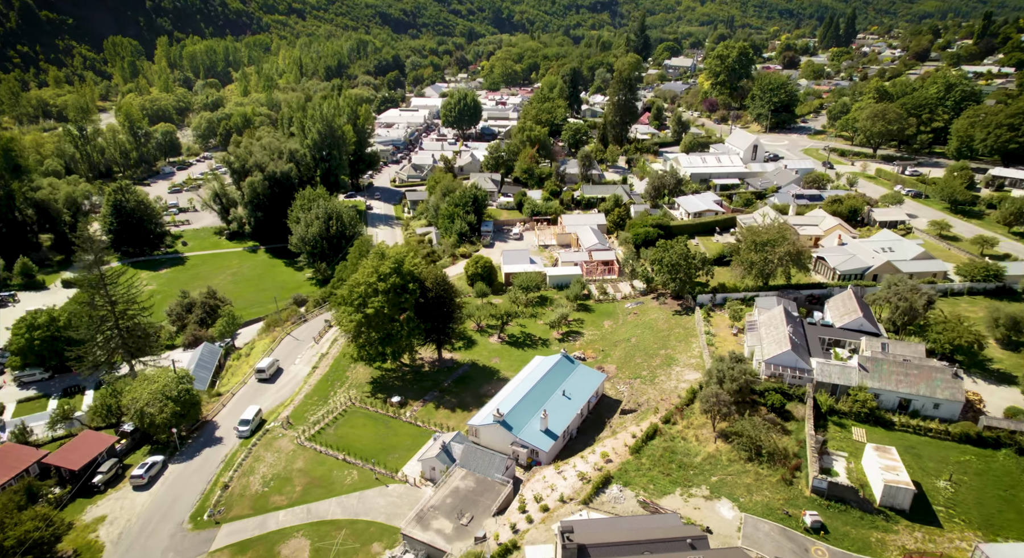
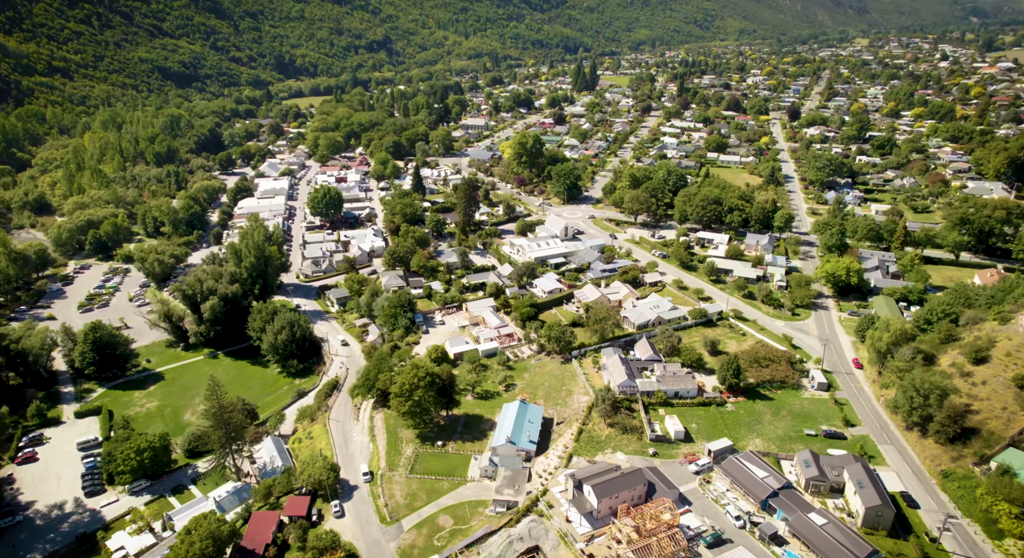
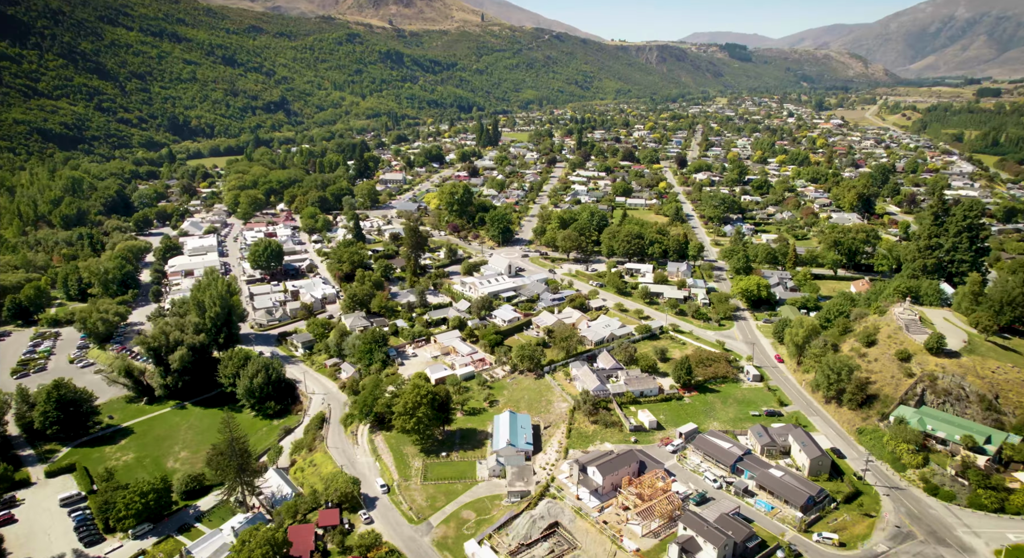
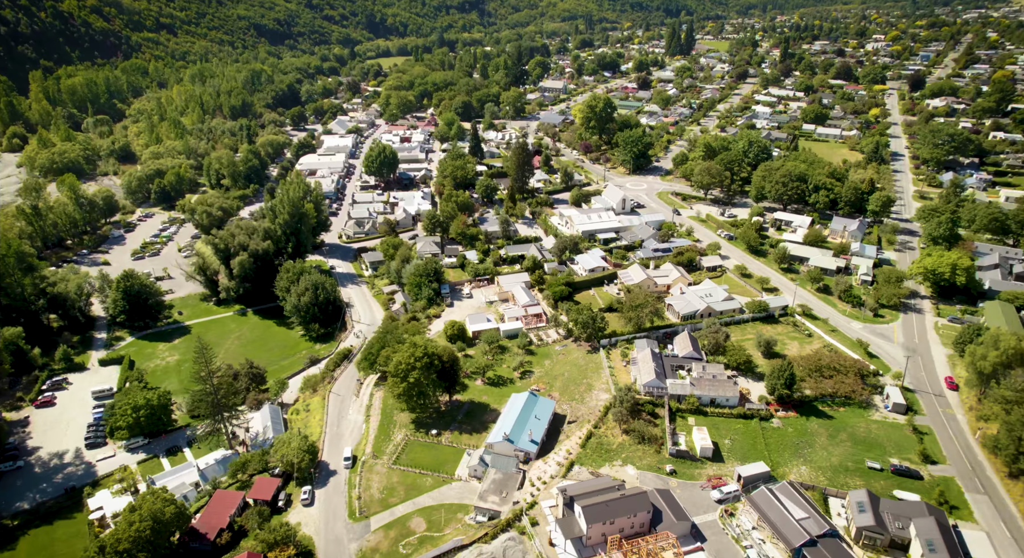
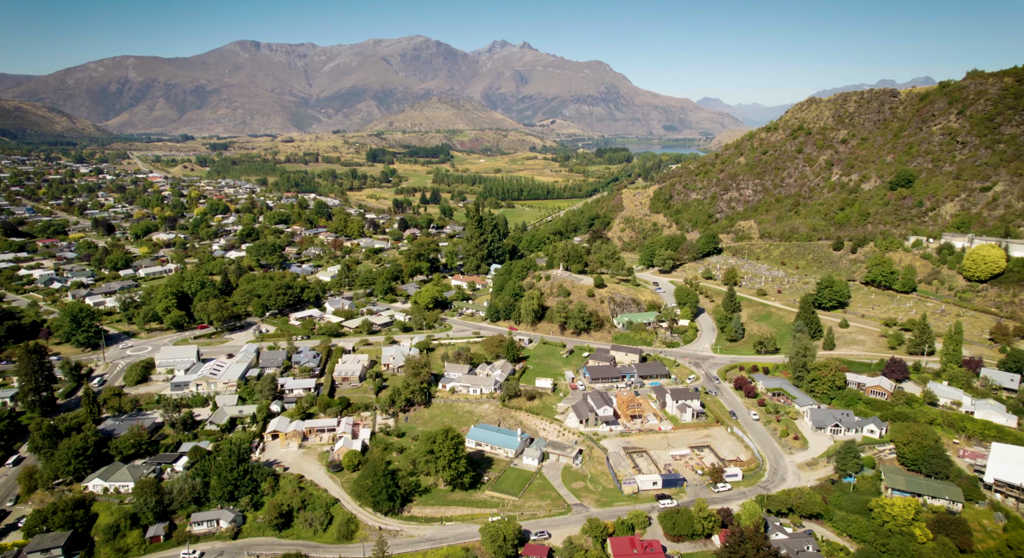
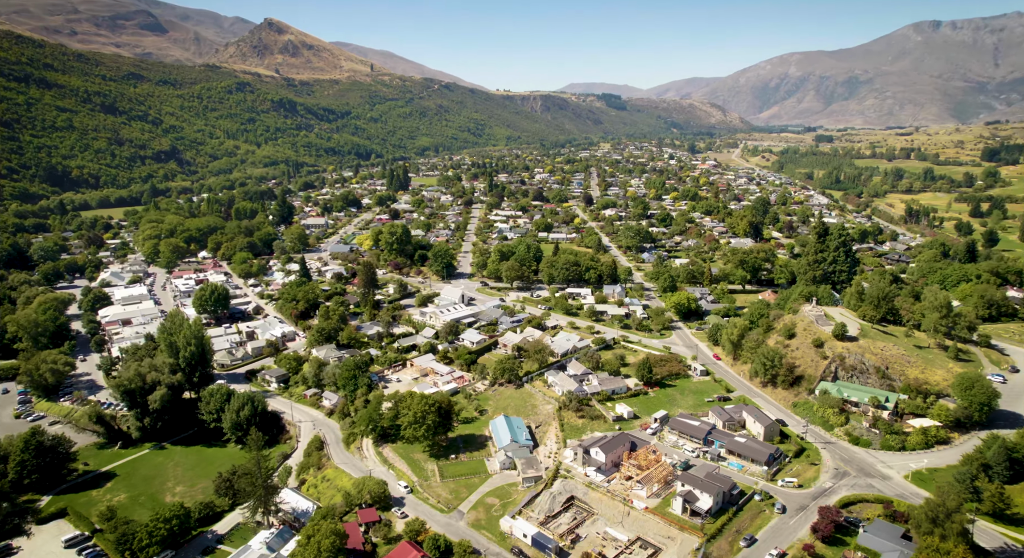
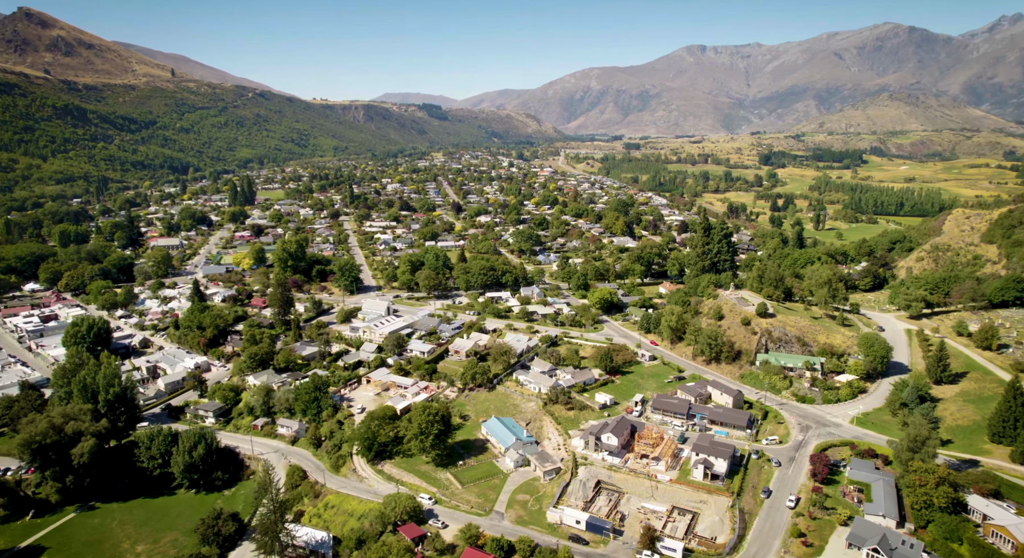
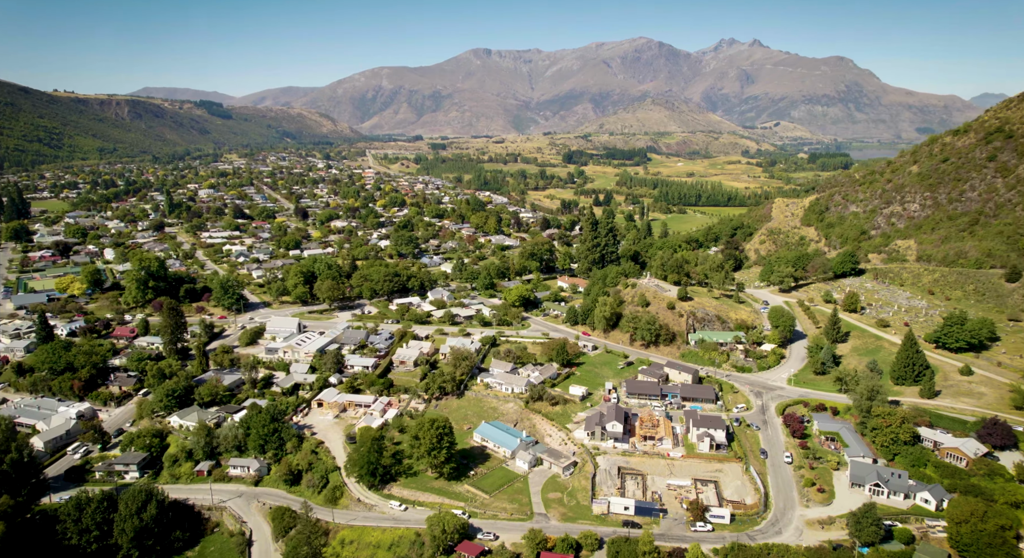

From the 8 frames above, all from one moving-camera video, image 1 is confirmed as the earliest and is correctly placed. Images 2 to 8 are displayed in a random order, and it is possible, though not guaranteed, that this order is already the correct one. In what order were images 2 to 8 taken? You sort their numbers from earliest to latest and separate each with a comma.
4, 2, 3, 6, 7, 8, 5
